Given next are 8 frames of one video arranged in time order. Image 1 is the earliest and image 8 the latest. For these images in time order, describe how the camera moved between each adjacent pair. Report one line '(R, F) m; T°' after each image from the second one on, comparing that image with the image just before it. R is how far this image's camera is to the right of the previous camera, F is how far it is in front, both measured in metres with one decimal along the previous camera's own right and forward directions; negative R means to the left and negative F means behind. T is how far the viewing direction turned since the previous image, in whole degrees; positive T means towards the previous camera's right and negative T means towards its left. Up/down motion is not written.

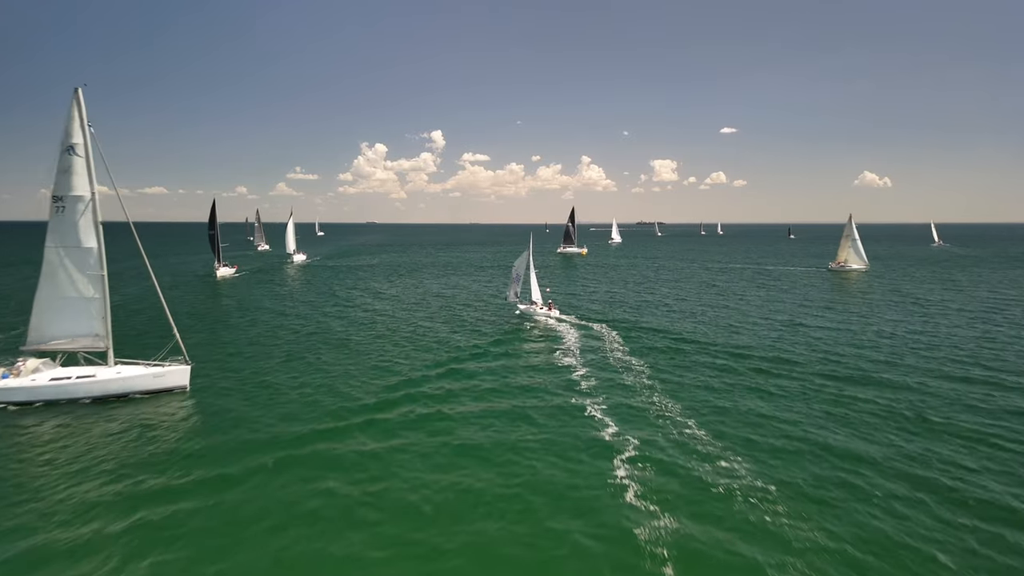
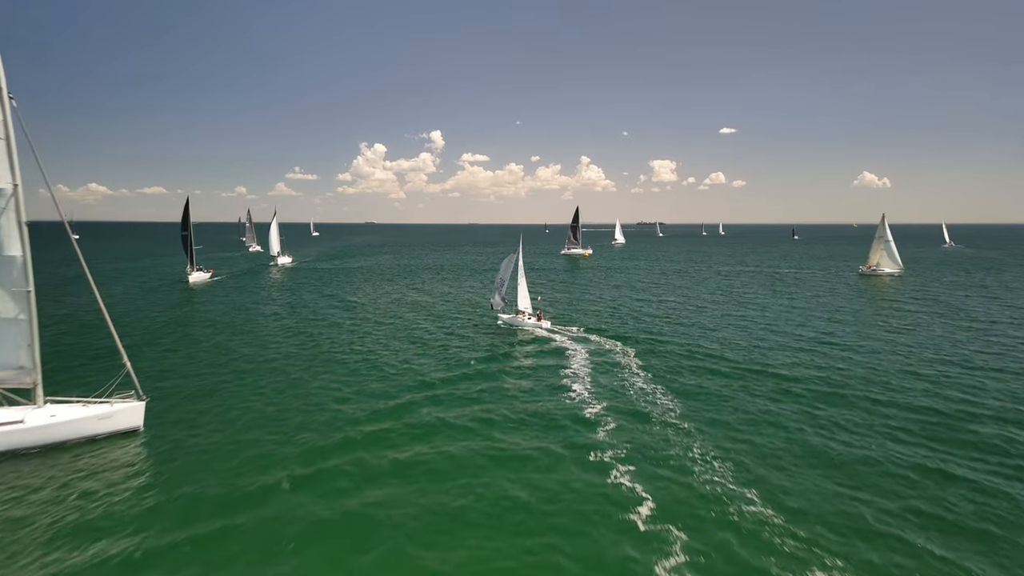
(+0.1, +5.6) m; 0°
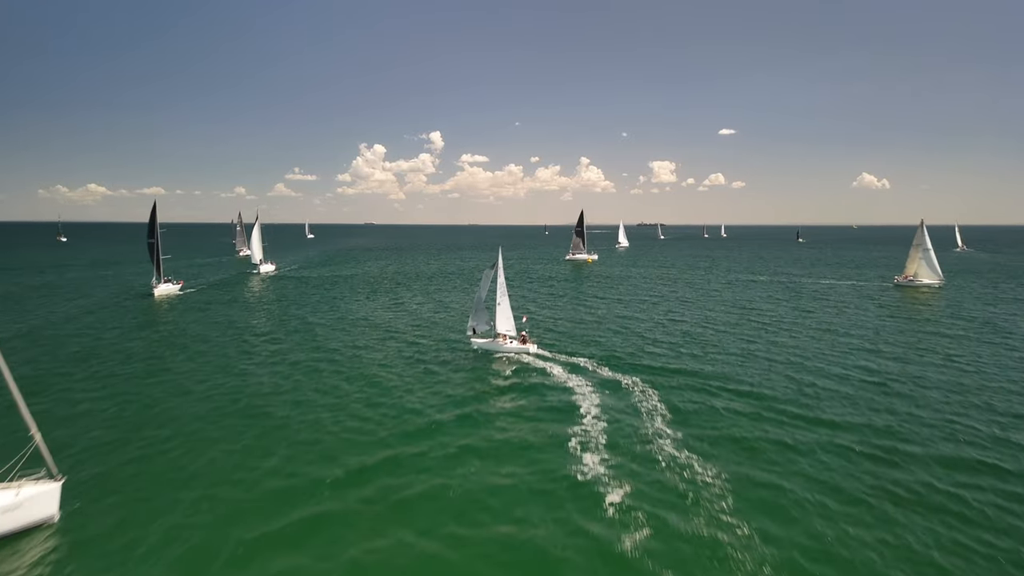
(+0.1, +5.7) m; 0°
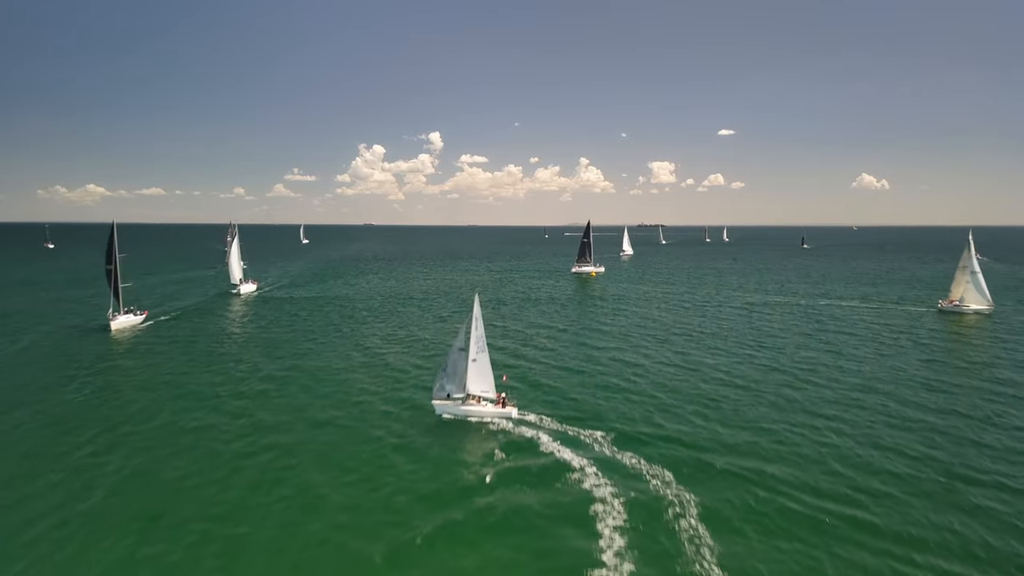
(+0.1, +5.9) m; 0°
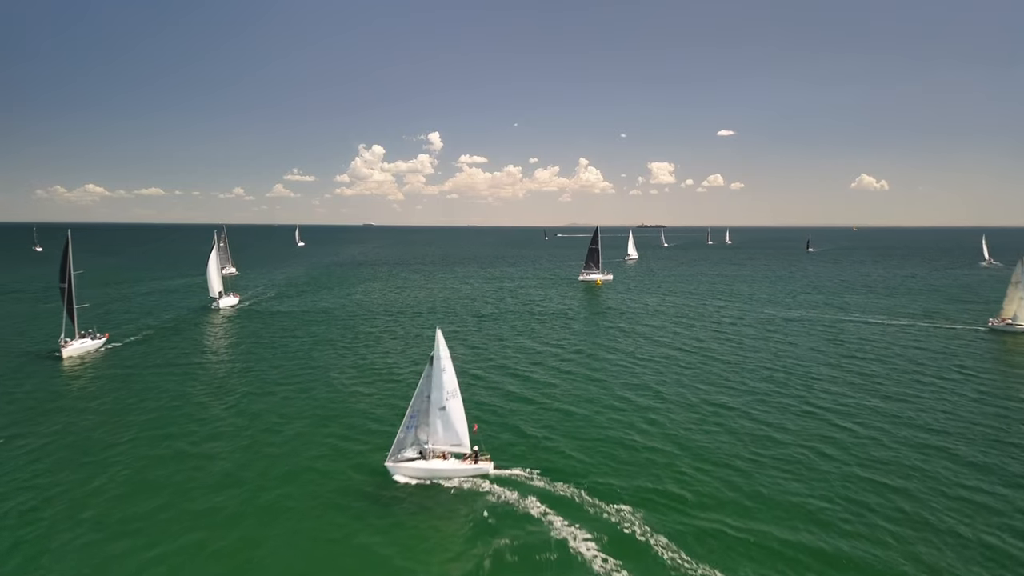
(-0.2, +5.6) m; 0°
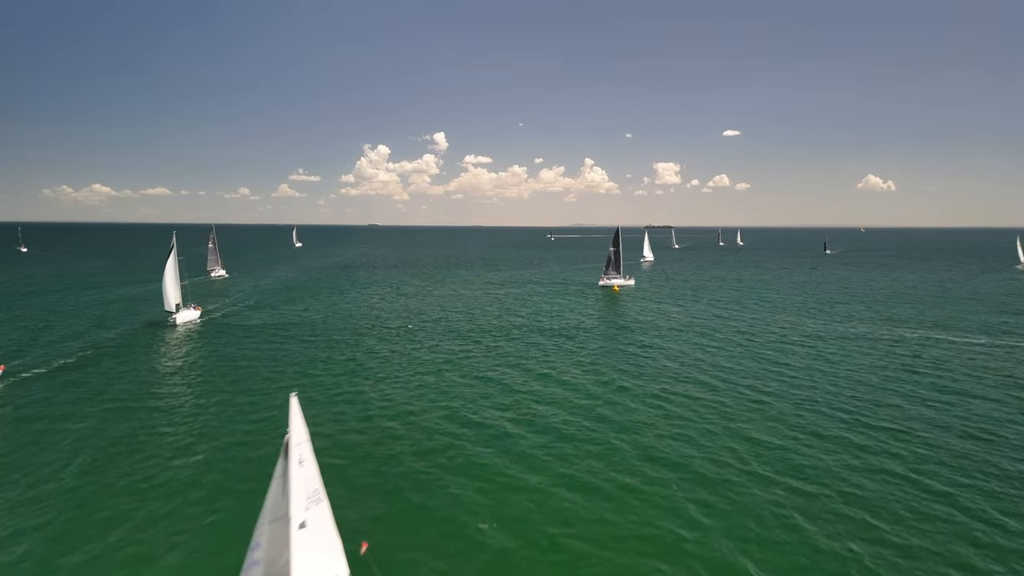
(-0.2, +10.6) m; 0°
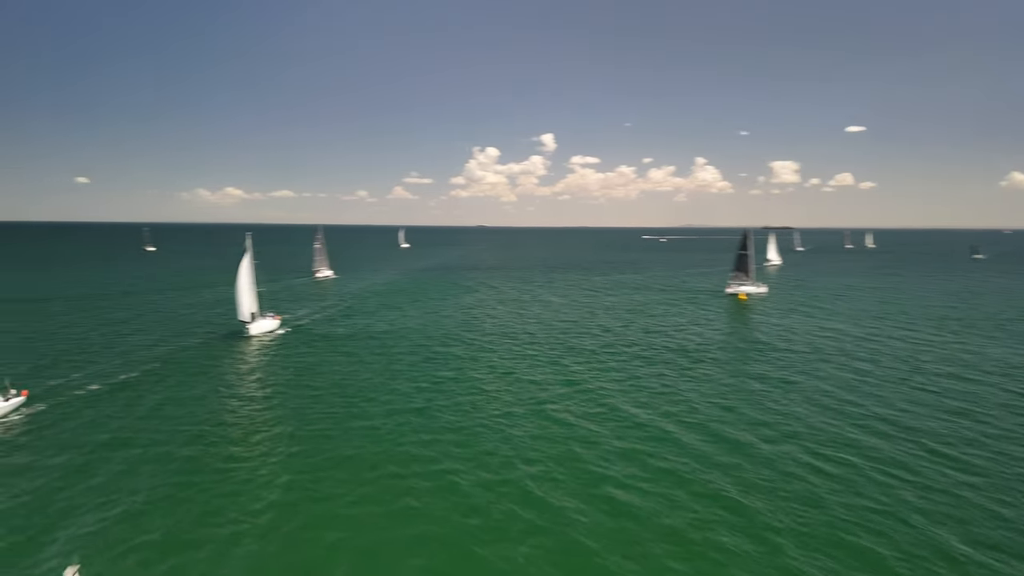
(+0.1, +8.3) m; -8°
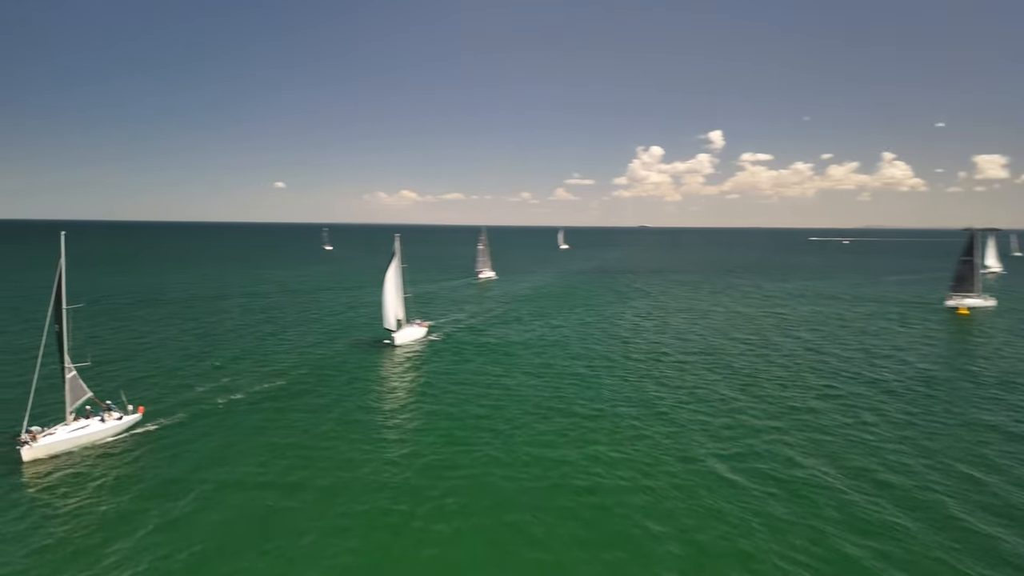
(0.0, +5.3) m; -13°
